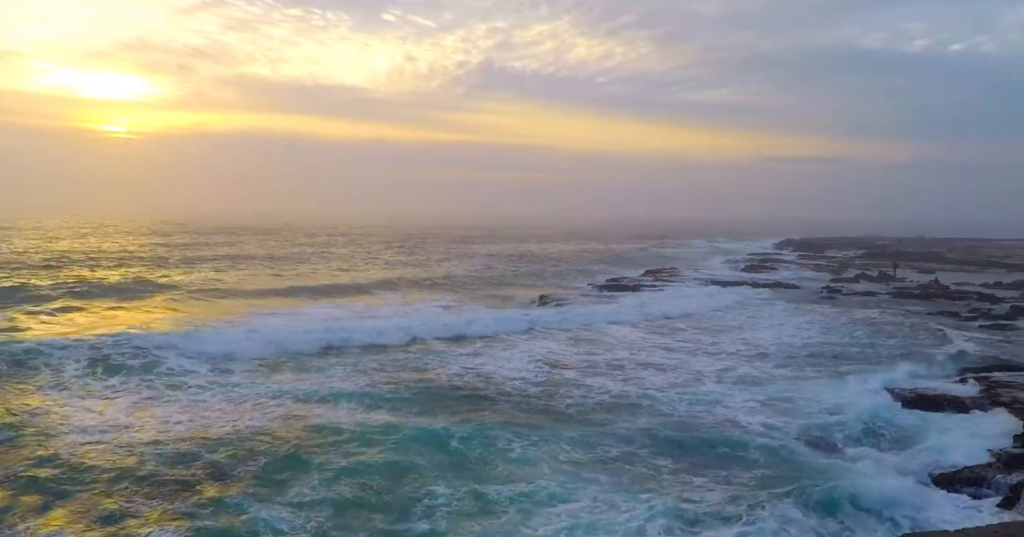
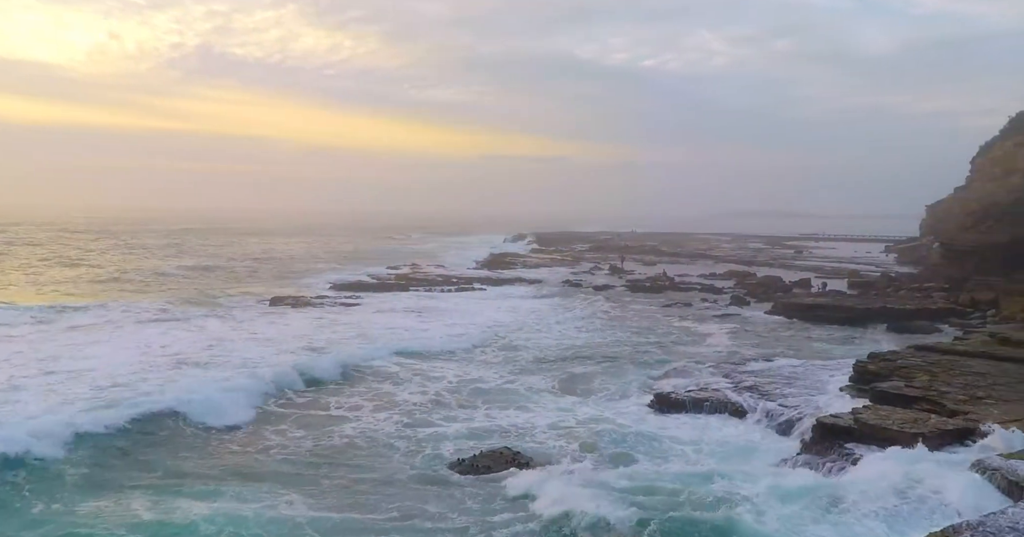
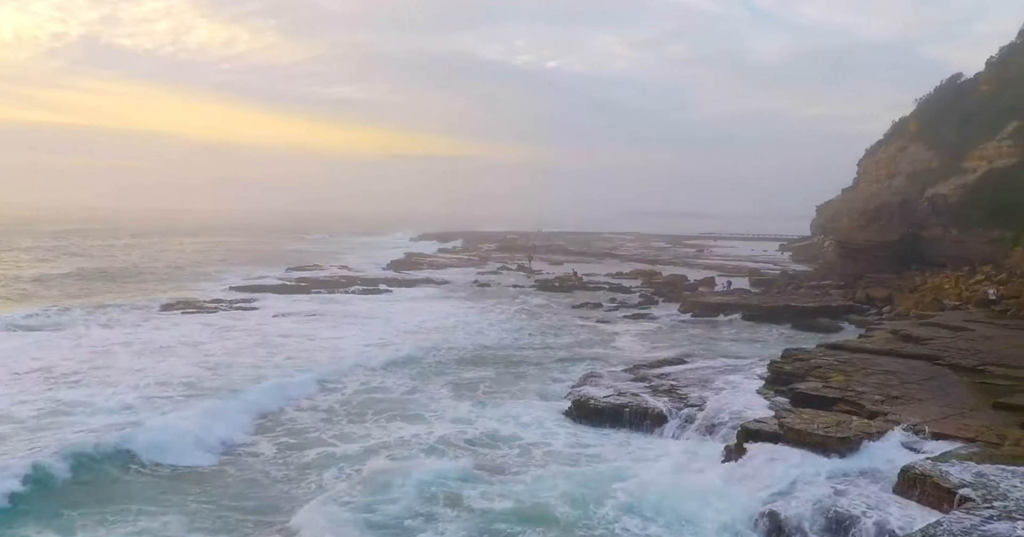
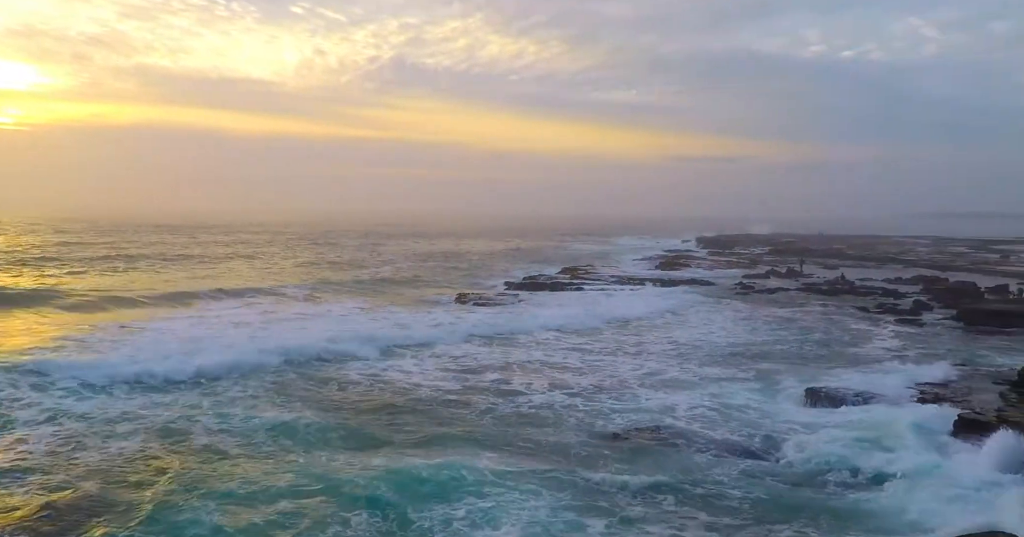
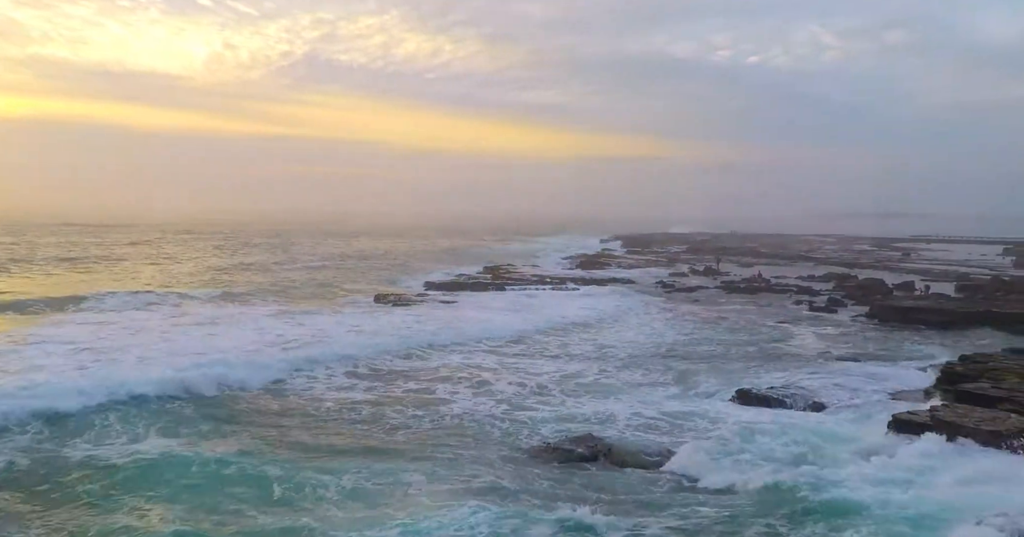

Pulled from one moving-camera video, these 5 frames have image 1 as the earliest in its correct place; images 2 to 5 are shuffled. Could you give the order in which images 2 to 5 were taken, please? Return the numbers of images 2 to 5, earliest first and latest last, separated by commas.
4, 5, 2, 3
